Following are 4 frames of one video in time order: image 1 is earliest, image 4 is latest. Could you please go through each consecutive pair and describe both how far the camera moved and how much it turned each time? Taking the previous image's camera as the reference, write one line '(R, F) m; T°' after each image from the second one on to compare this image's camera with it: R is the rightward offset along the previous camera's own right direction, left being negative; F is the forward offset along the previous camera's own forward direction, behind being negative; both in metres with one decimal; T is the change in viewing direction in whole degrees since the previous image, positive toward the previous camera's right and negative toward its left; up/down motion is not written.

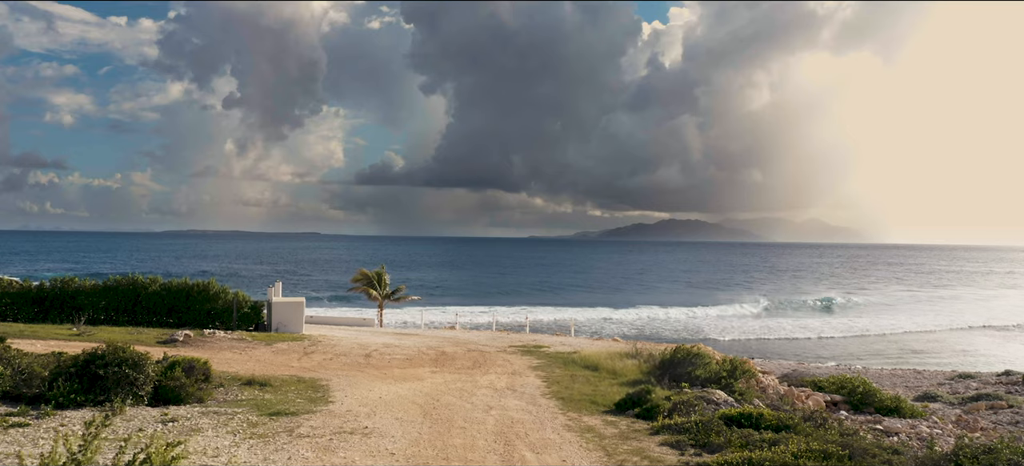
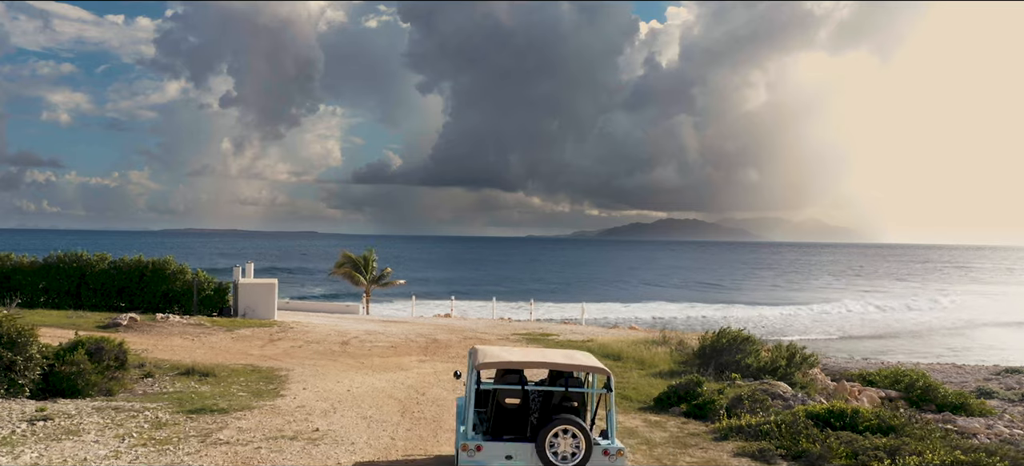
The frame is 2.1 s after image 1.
(-0.2, +3.6) m; 0°
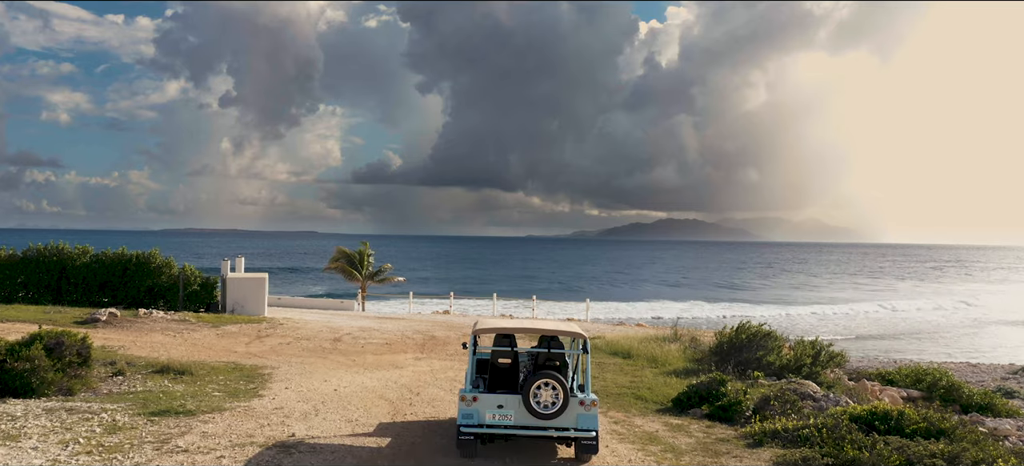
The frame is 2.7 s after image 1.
(-0.1, +1.1) m; 0°
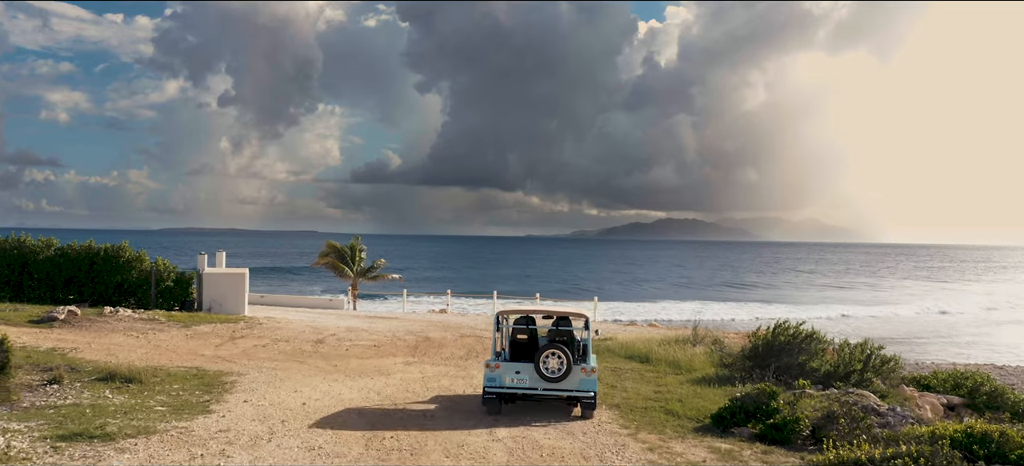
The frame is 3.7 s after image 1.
(-0.1, +1.9) m; 0°
